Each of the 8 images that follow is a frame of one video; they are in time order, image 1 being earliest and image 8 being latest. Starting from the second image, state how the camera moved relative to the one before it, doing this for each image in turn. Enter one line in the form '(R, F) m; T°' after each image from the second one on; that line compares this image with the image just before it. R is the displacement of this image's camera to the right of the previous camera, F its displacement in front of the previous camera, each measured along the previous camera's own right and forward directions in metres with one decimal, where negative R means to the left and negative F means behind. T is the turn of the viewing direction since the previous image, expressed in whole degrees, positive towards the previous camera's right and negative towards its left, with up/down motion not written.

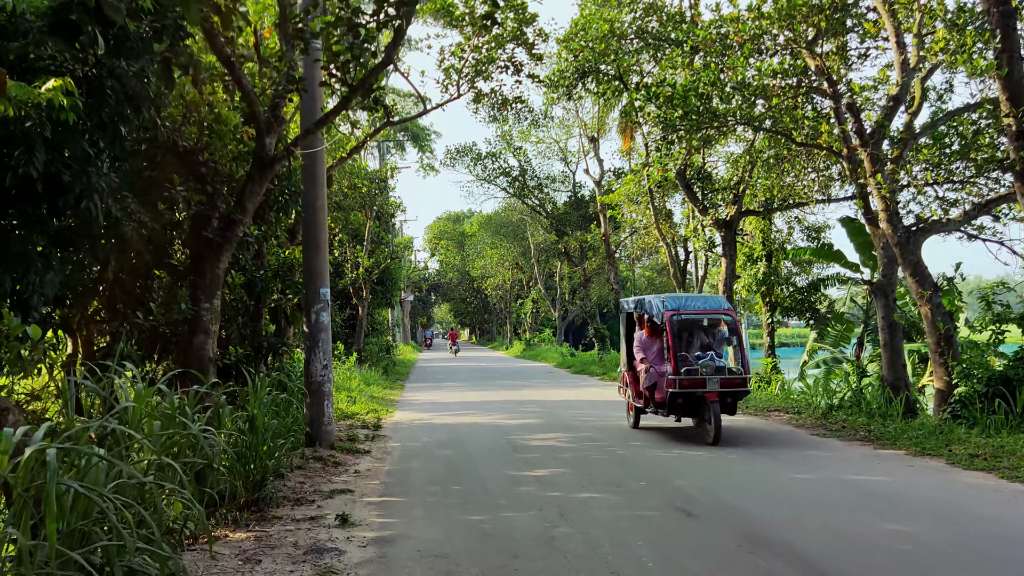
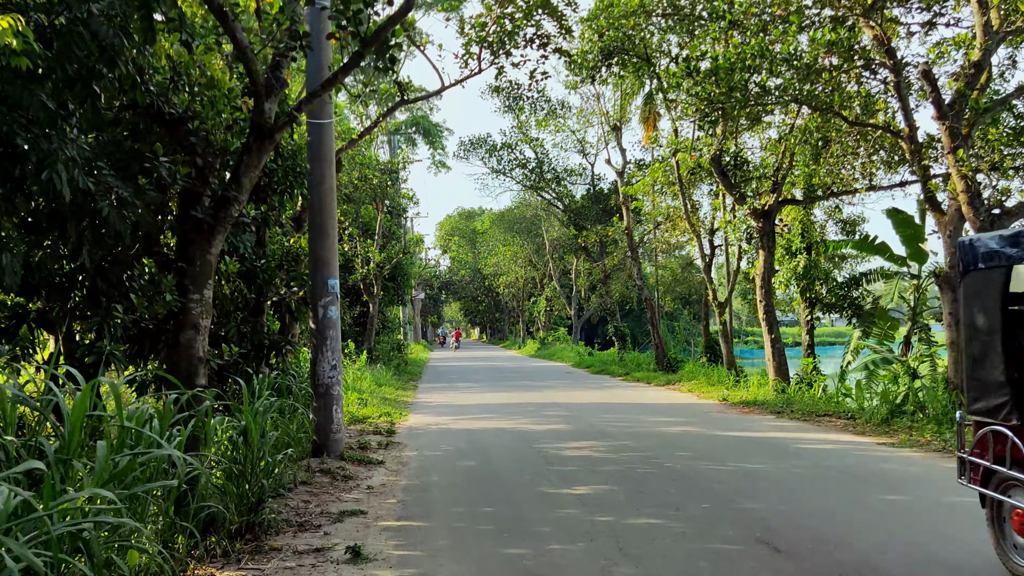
(-0.2, +0.9) m; -1°
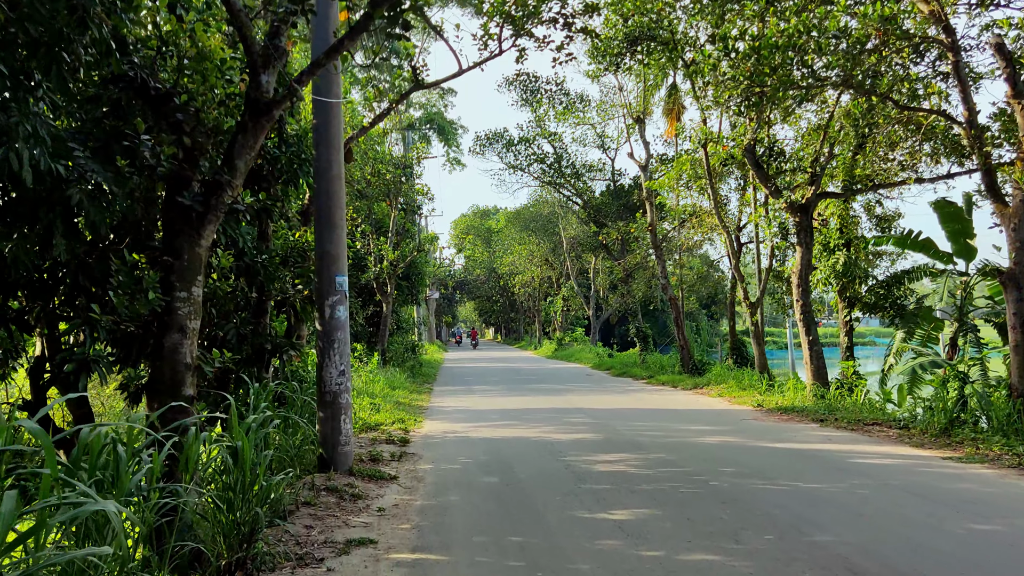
(-0.1, +0.7) m; -1°
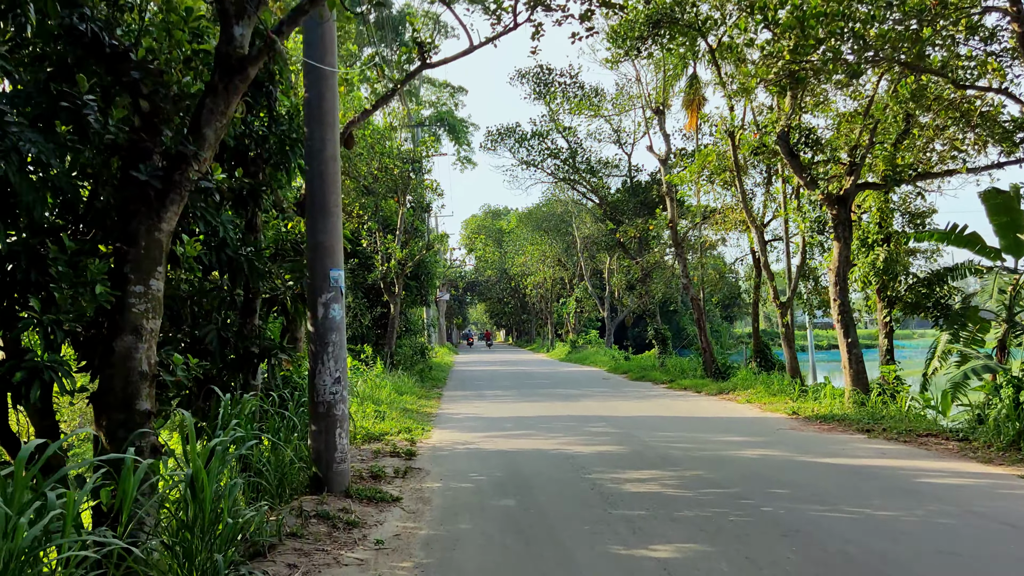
(-0.1, +0.8) m; -1°
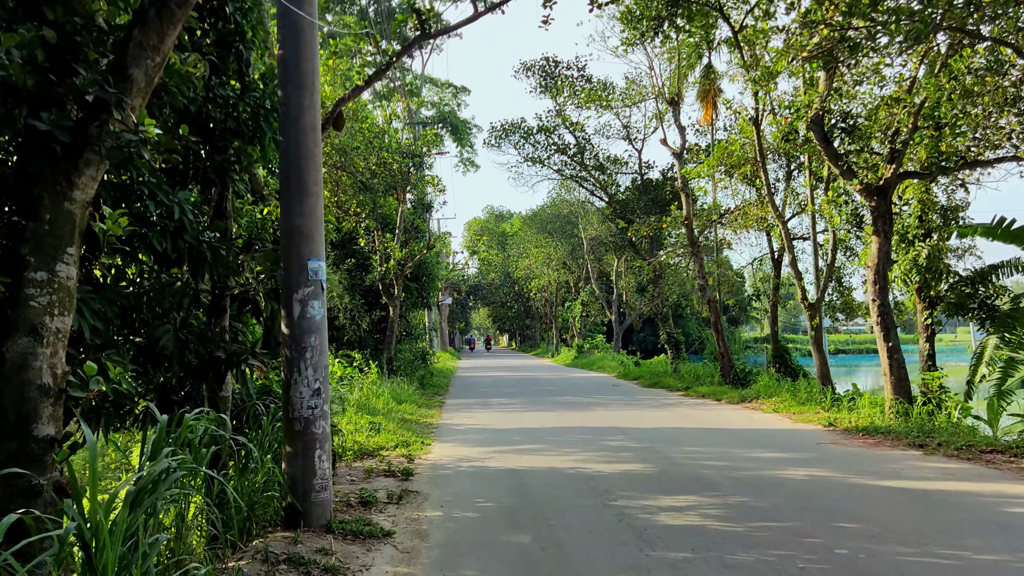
(-0.1, +0.9) m; 0°
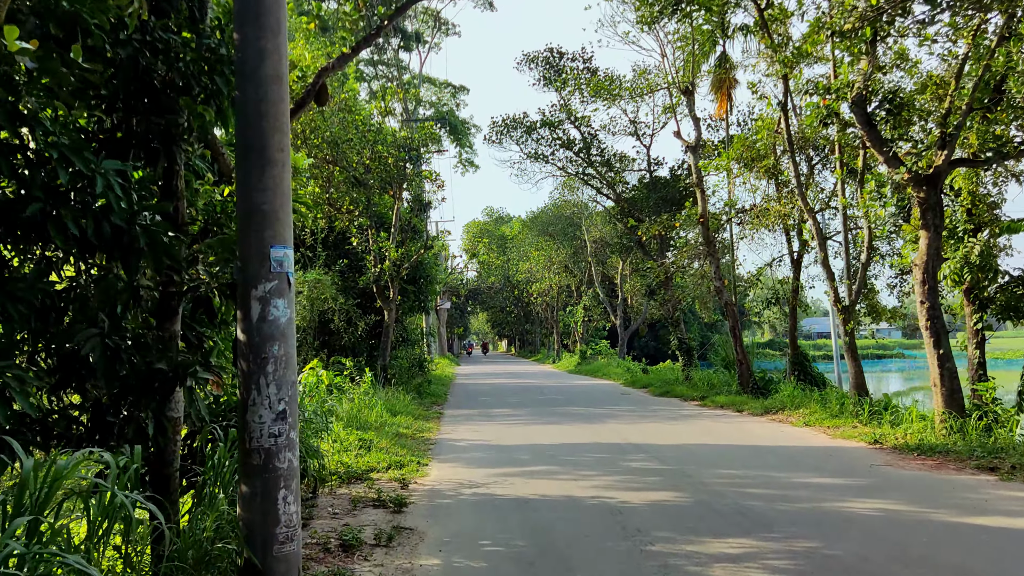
(-0.1, +1.0) m; 0°
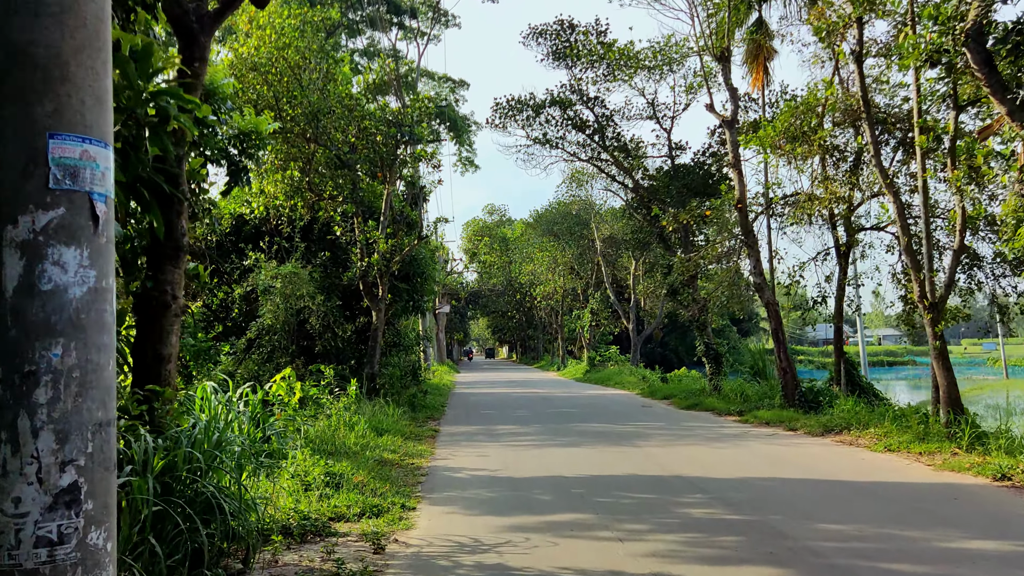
(-0.1, +2.0) m; 0°
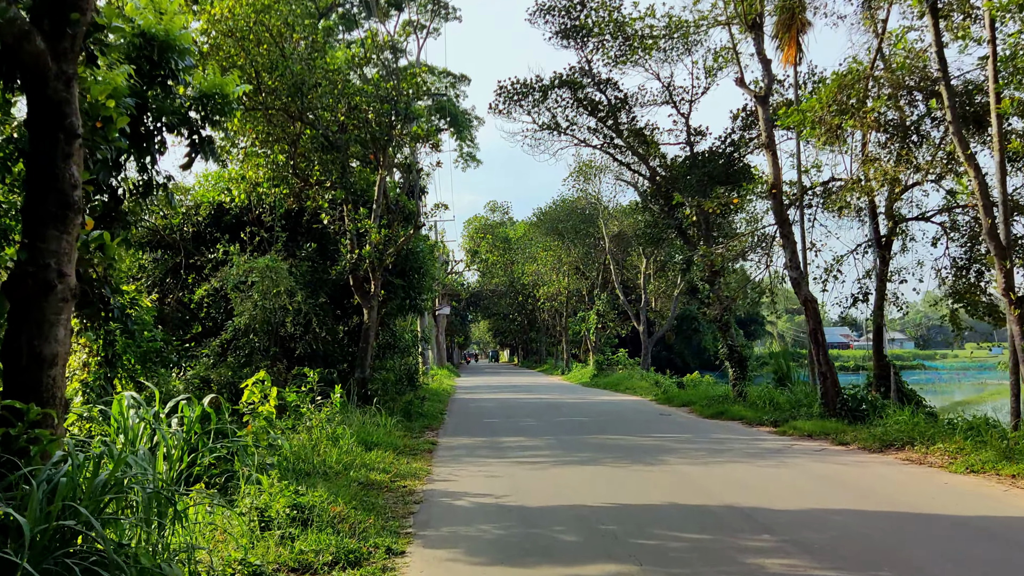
(-0.1, +1.3) m; 0°
